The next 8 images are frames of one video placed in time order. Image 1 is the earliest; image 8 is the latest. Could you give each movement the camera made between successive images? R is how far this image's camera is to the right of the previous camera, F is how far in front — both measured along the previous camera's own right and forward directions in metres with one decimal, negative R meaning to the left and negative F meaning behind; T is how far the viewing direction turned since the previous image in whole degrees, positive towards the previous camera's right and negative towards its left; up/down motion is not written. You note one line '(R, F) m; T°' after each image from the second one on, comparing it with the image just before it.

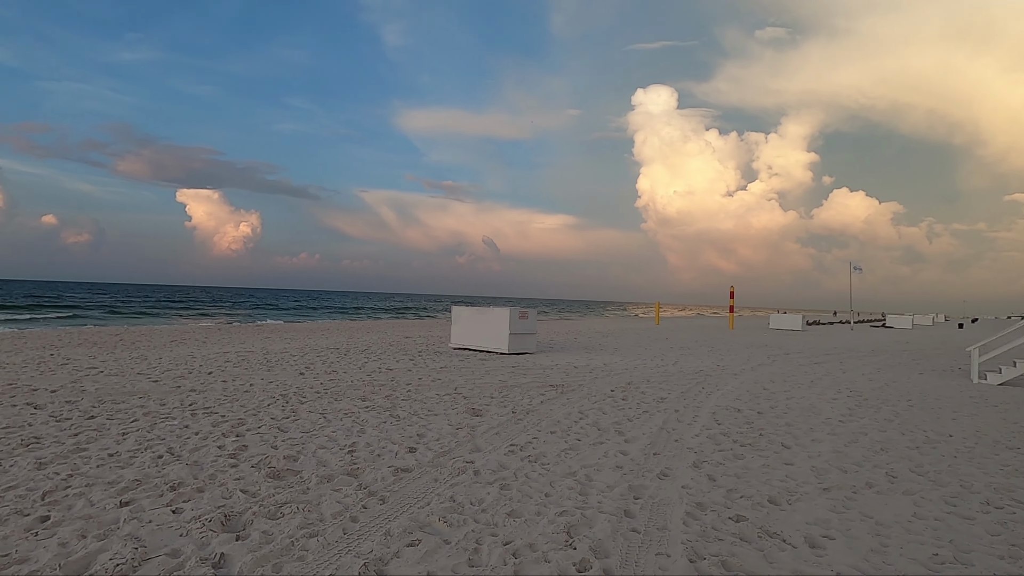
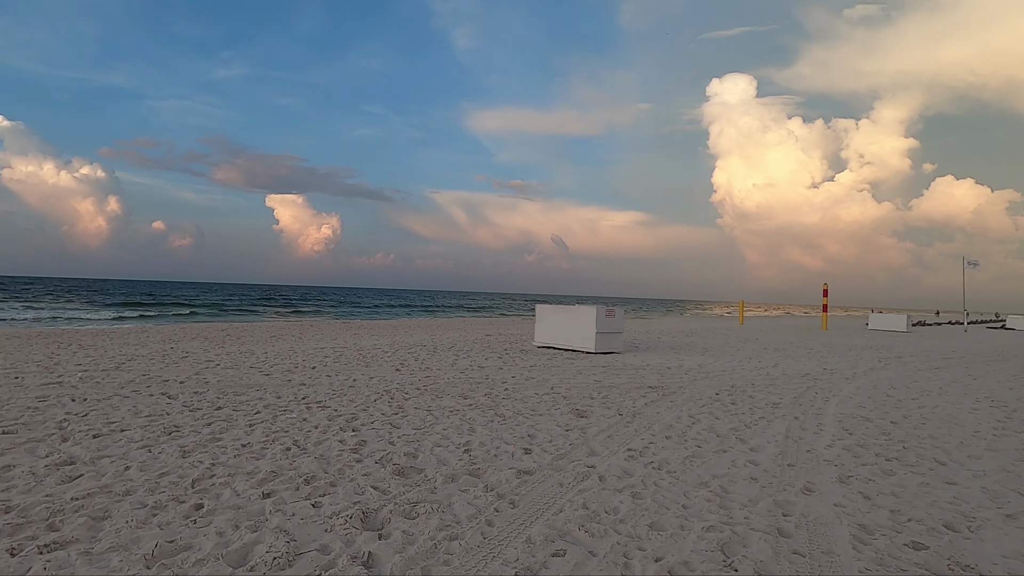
(-0.4, +0.2) m; -7°
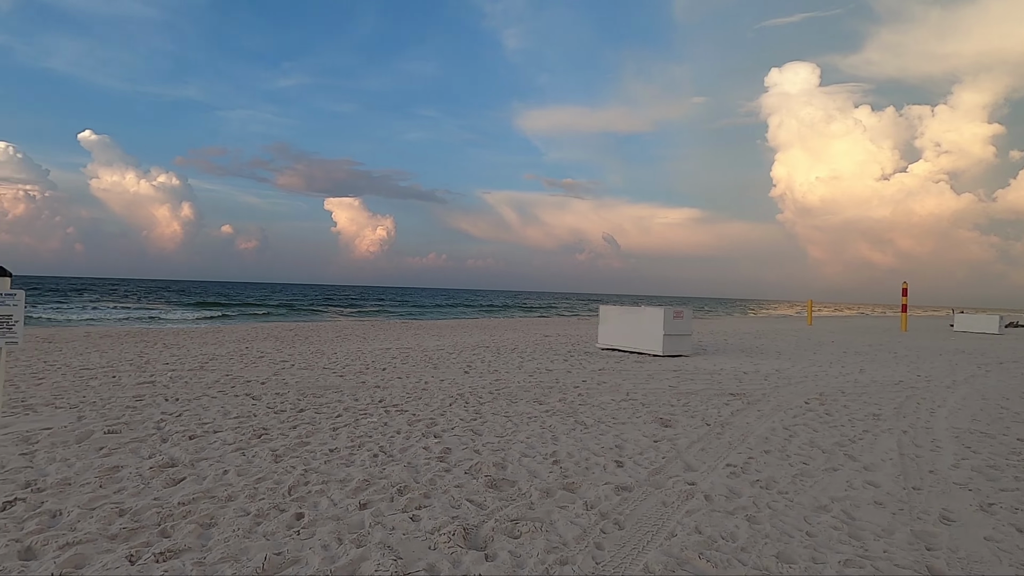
(-0.3, +0.2) m; -5°
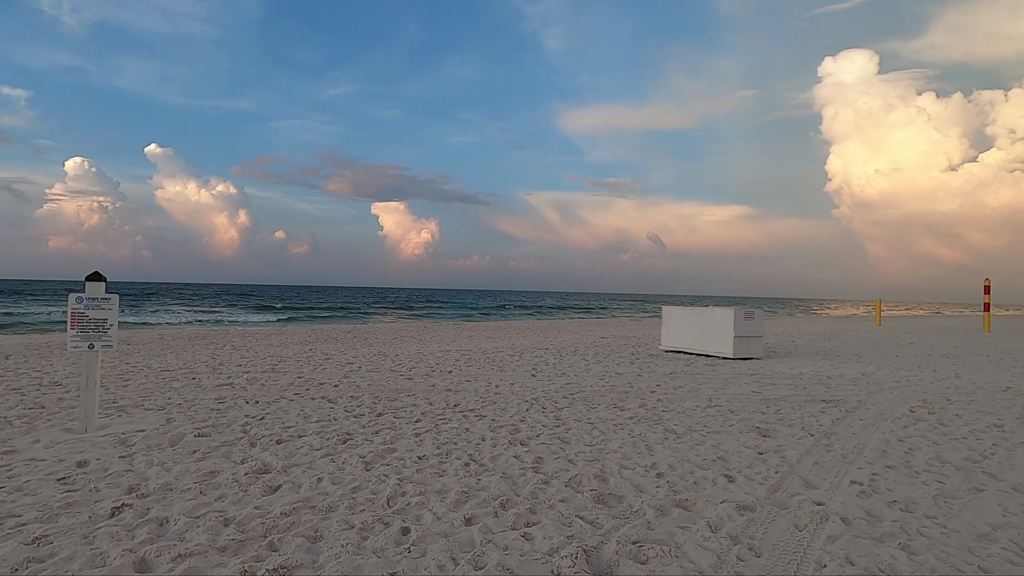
(-0.4, +0.2) m; -5°
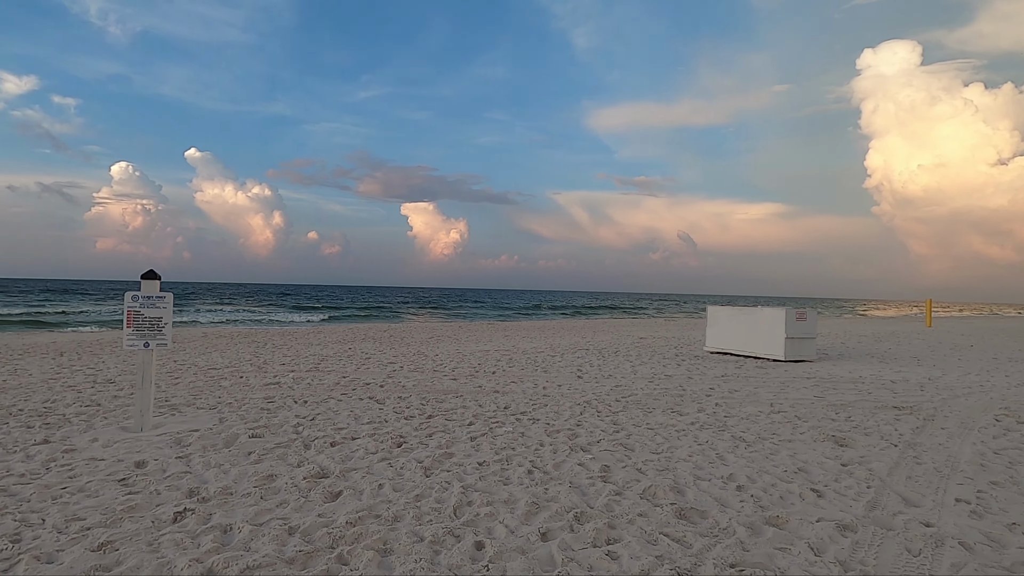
(-0.3, +0.2) m; -3°
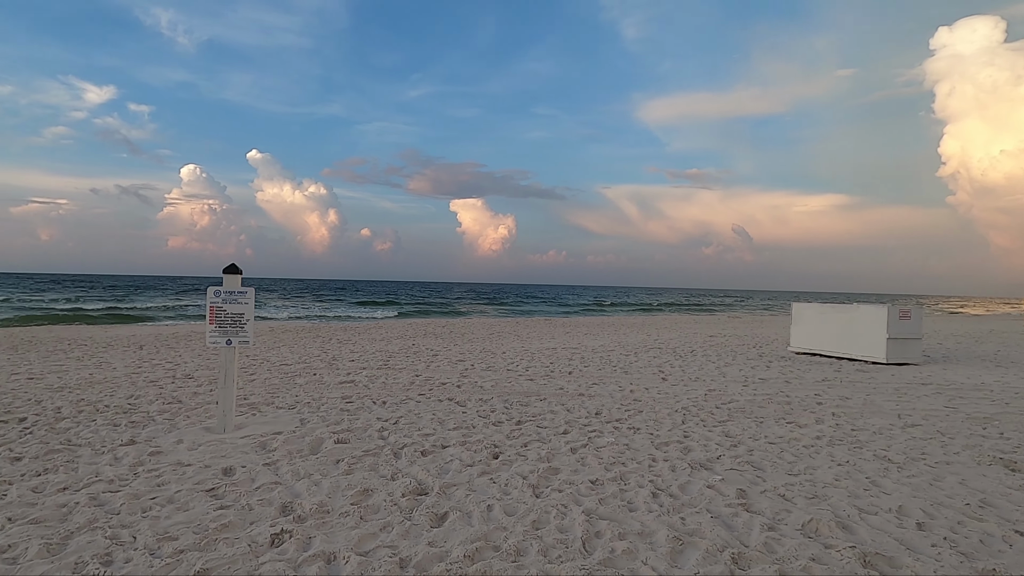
(-0.5, +0.5) m; -5°
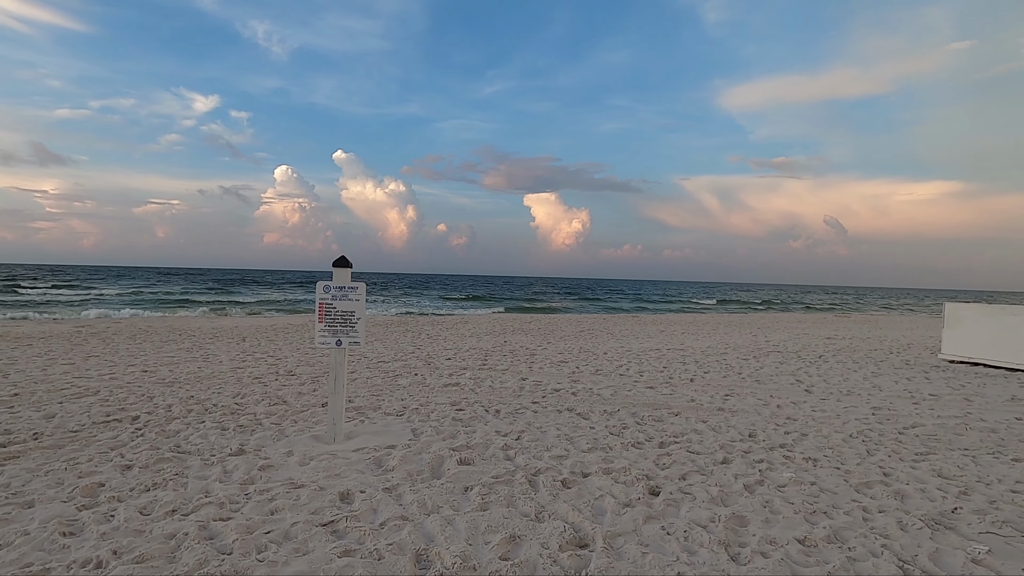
(-0.6, +0.7) m; -8°
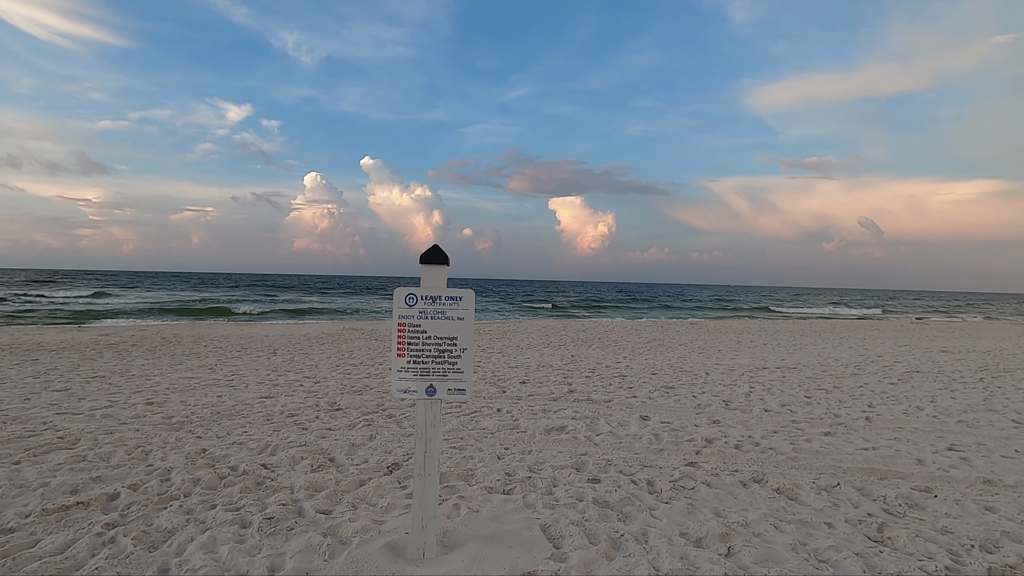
(-0.9, +1.8) m; -3°
